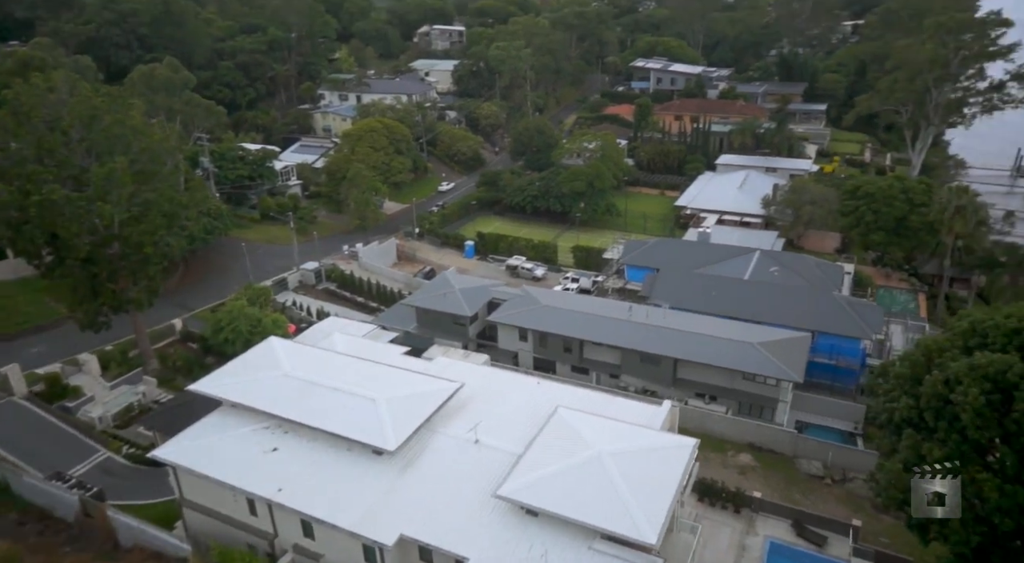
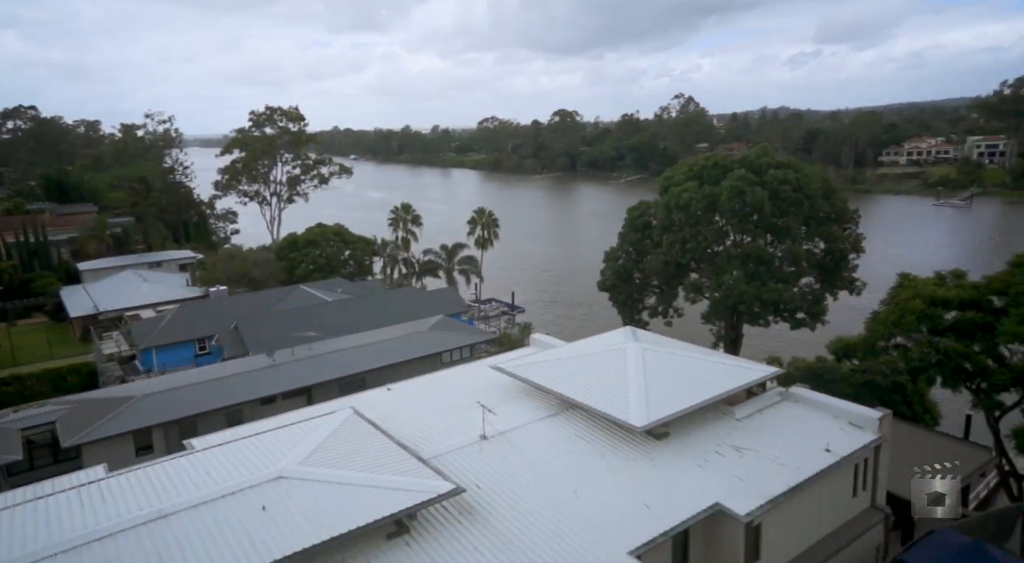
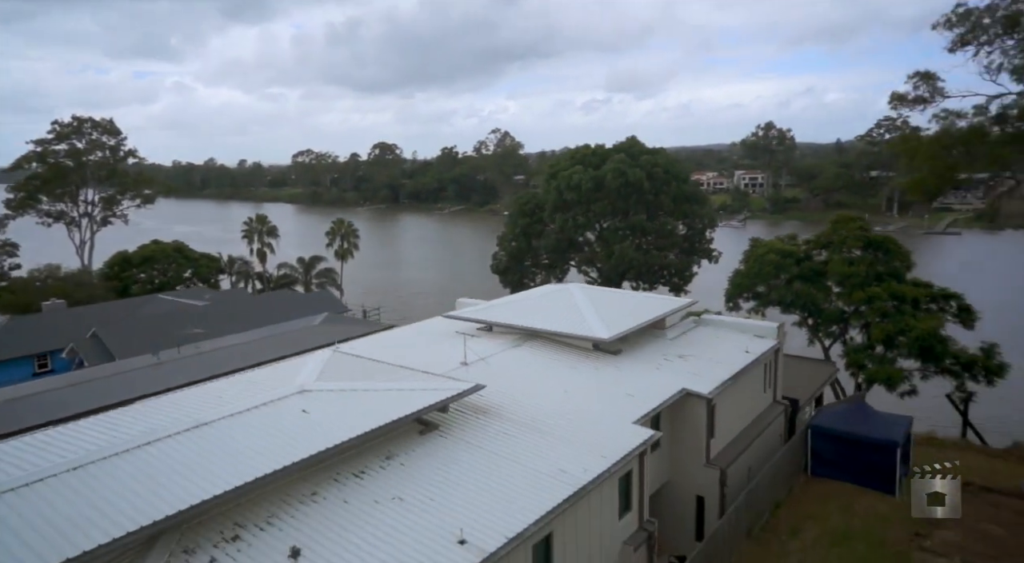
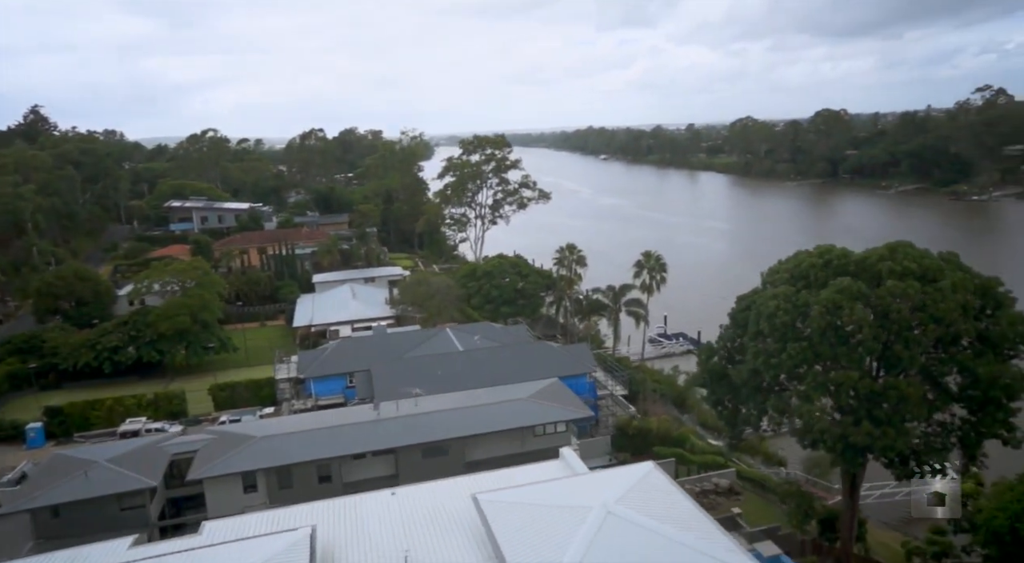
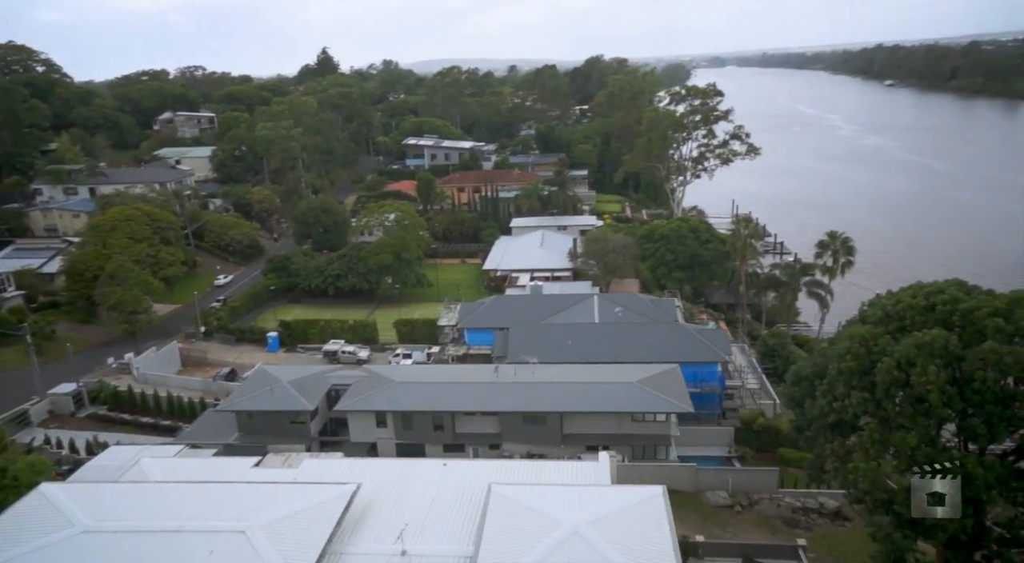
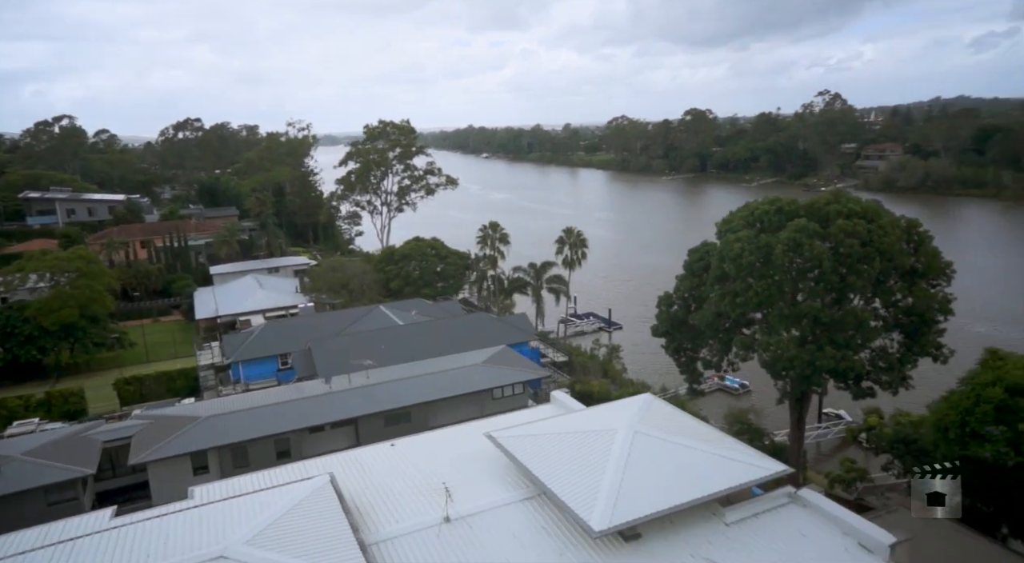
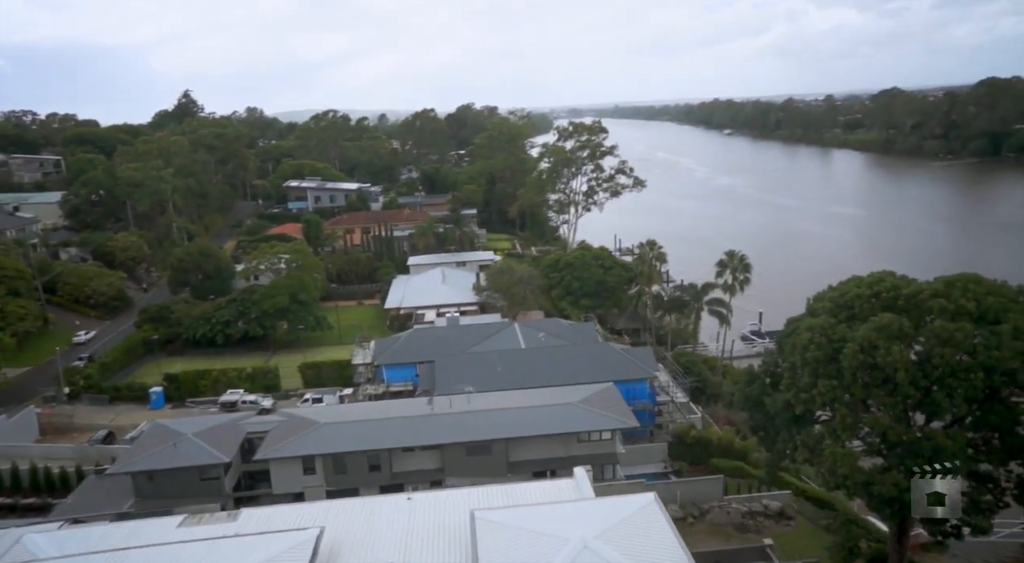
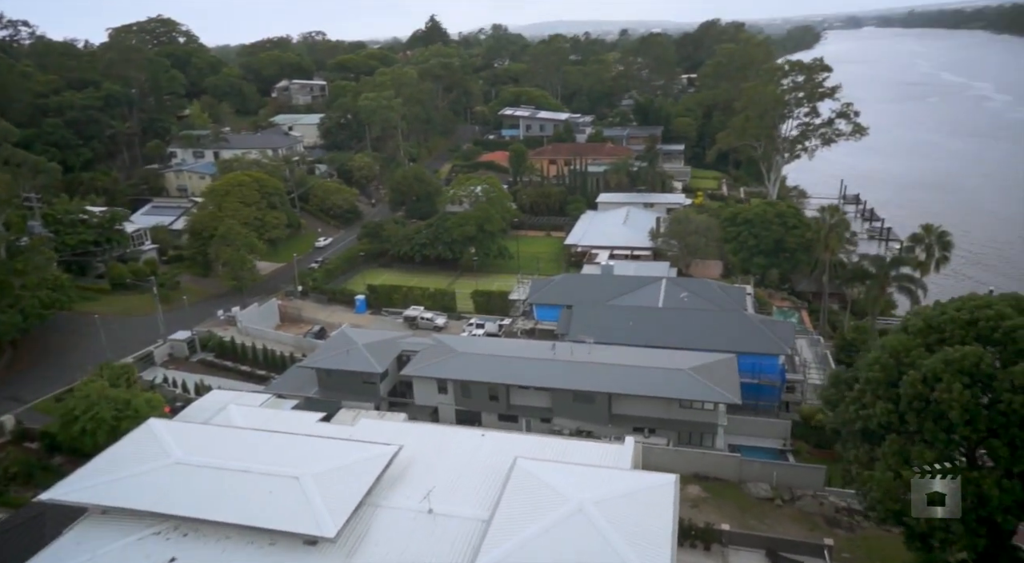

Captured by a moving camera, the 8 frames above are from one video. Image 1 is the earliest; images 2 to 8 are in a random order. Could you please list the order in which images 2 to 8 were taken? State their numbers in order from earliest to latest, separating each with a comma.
8, 5, 7, 4, 6, 2, 3
